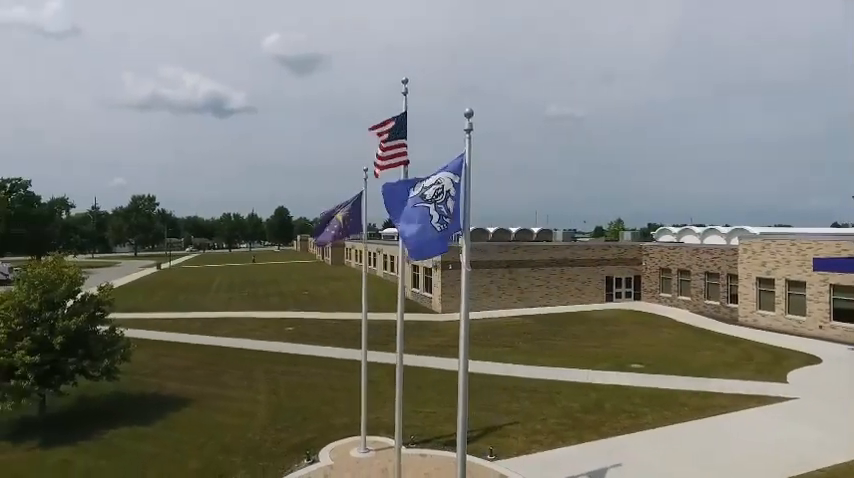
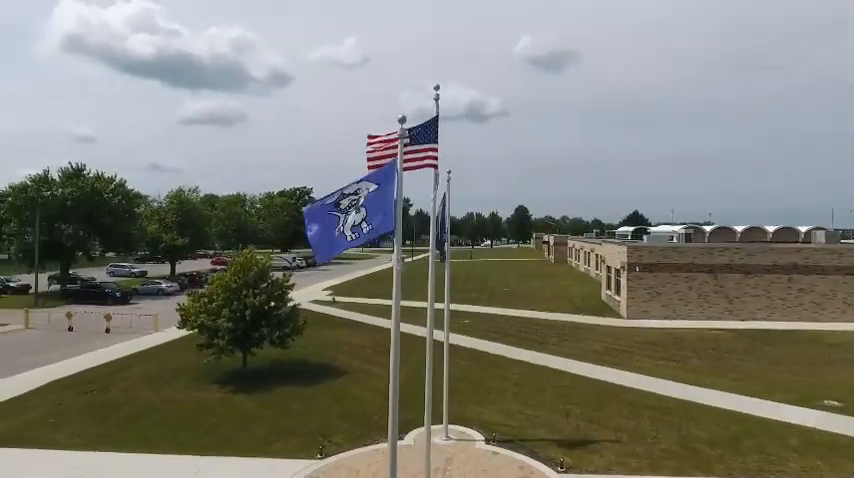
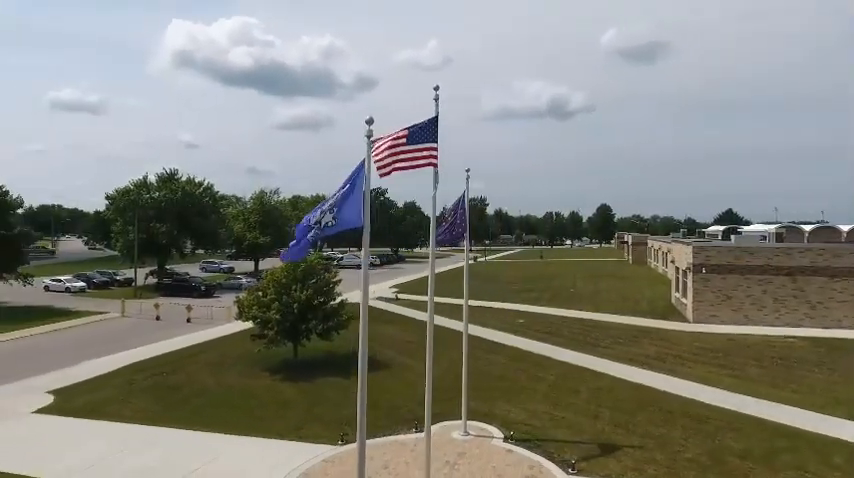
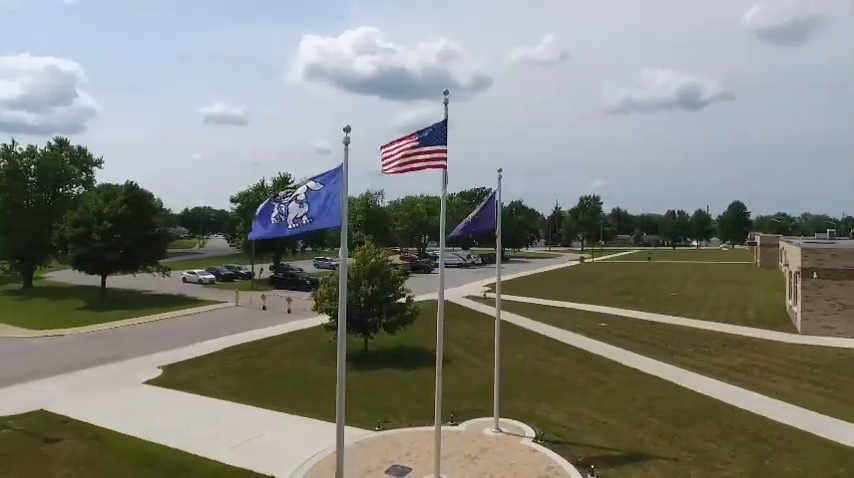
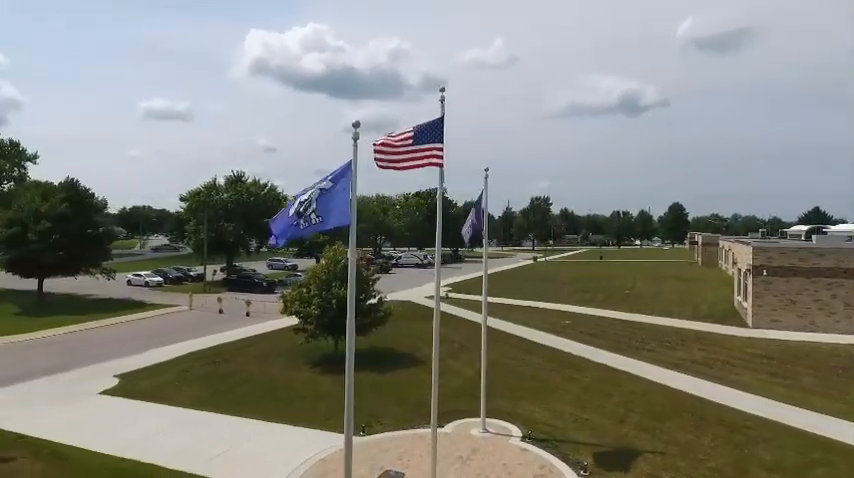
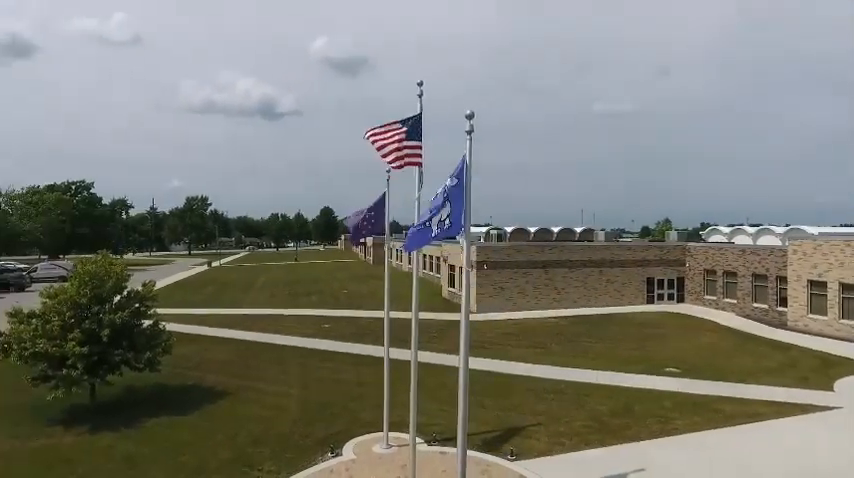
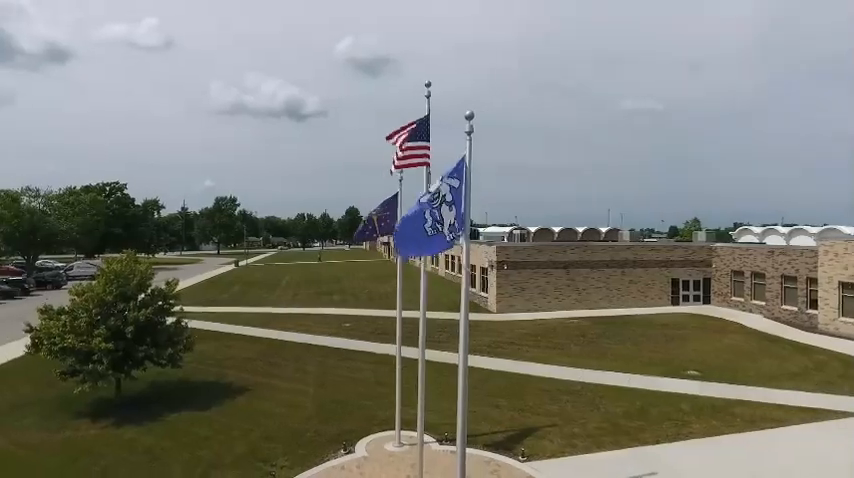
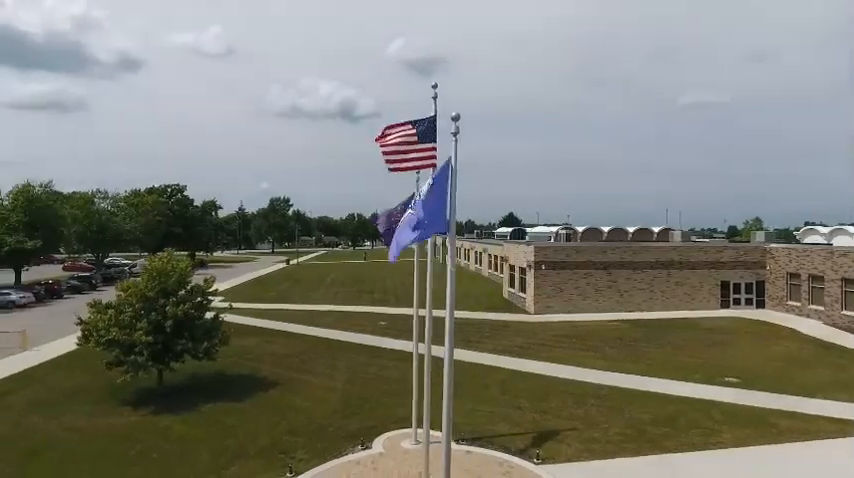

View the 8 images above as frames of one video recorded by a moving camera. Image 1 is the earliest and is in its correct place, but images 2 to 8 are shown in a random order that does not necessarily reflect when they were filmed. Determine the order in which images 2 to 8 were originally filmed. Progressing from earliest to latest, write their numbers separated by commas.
6, 7, 8, 2, 3, 5, 4
